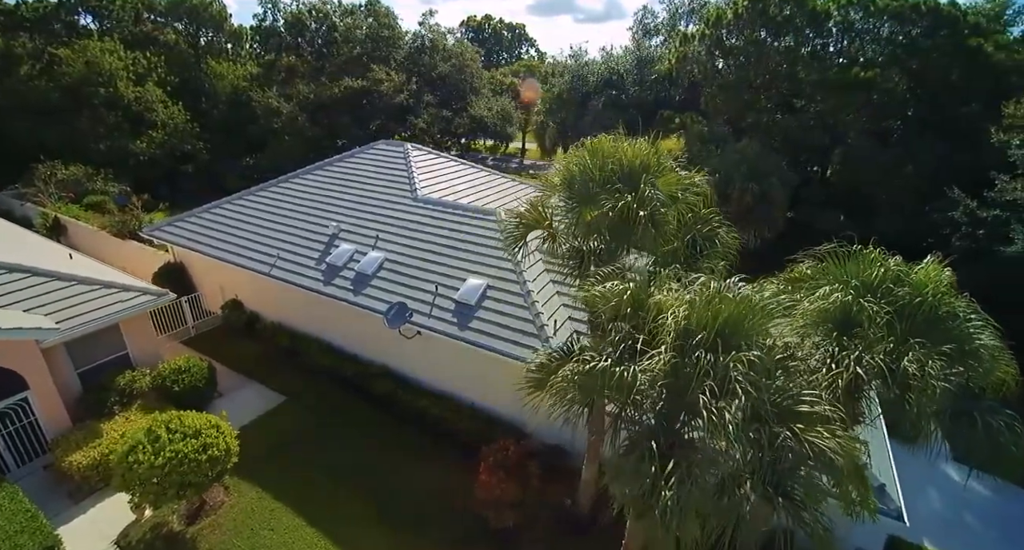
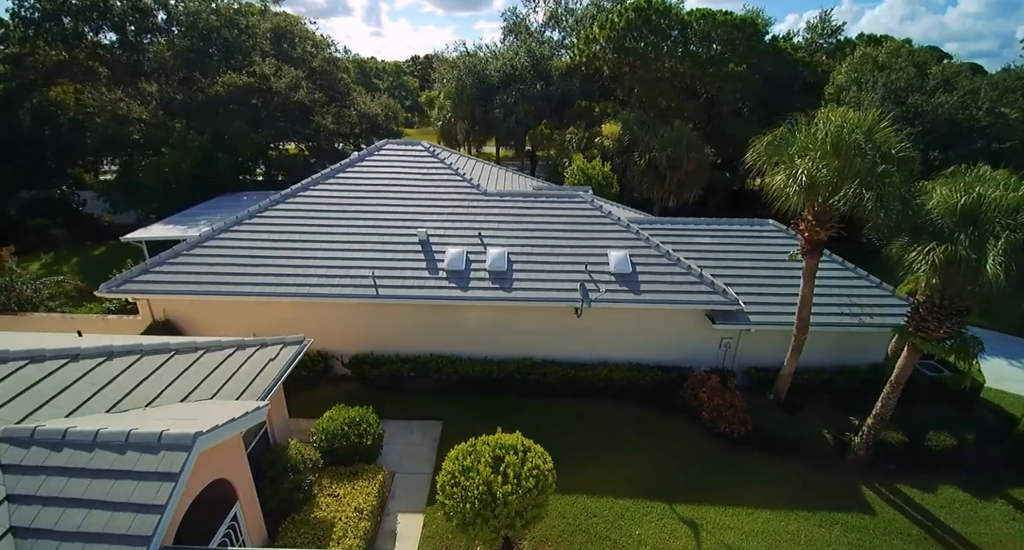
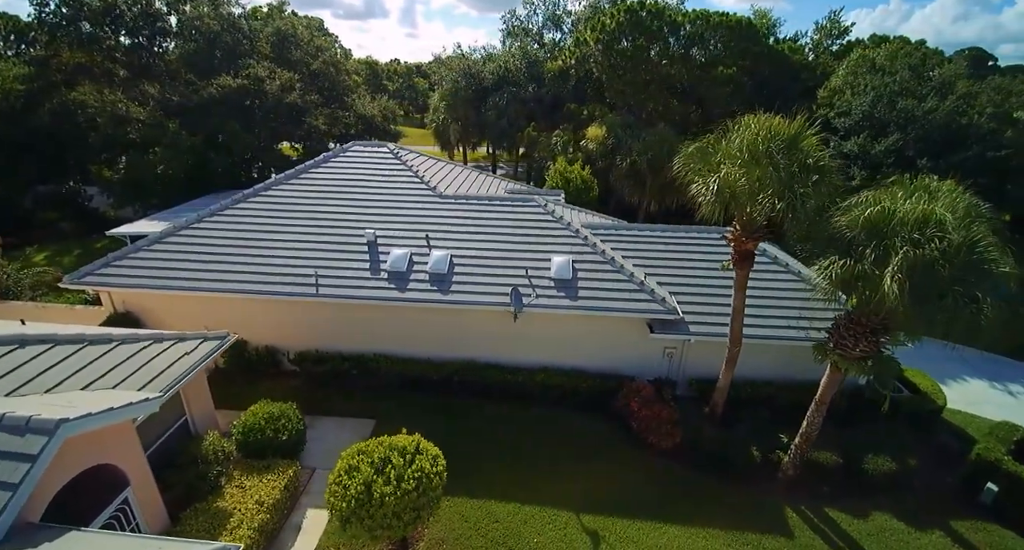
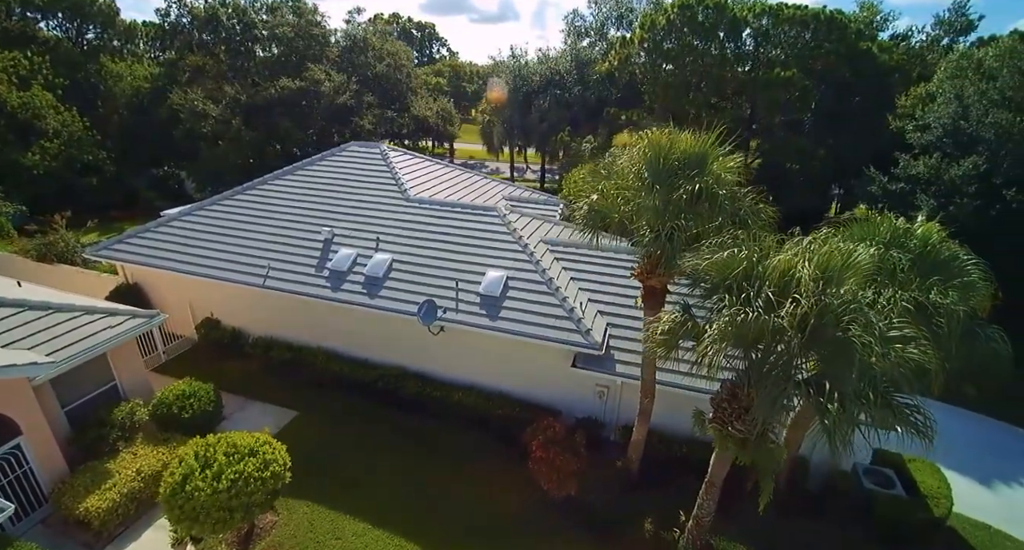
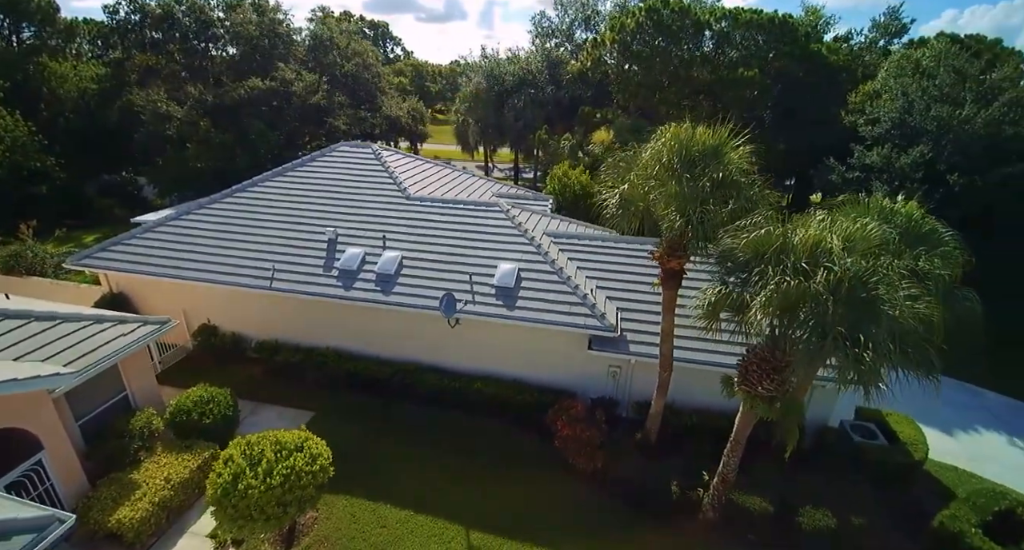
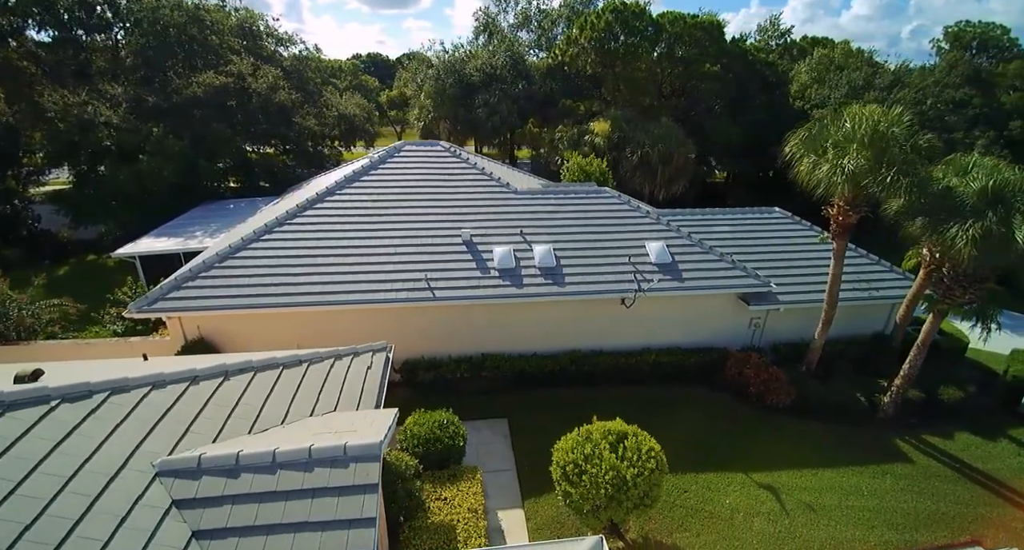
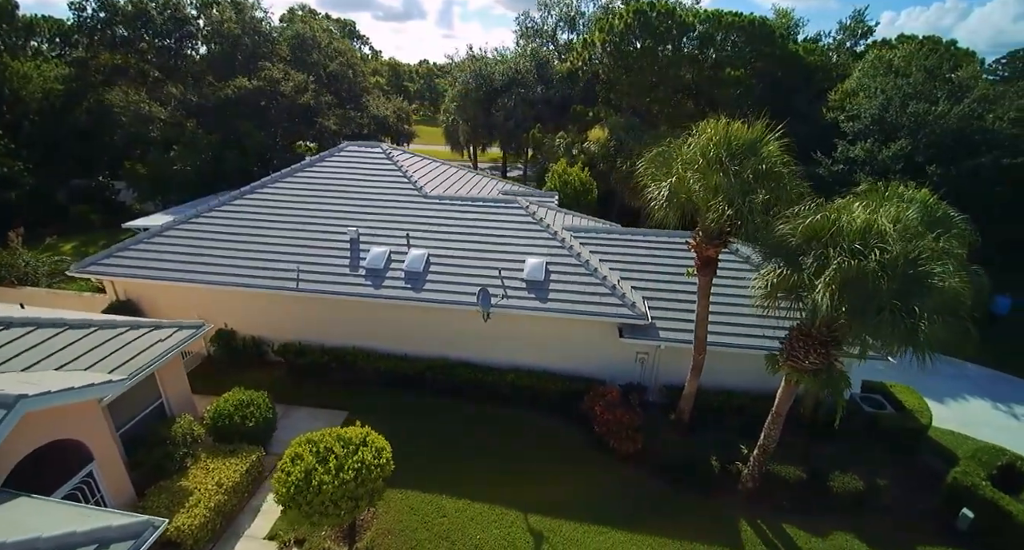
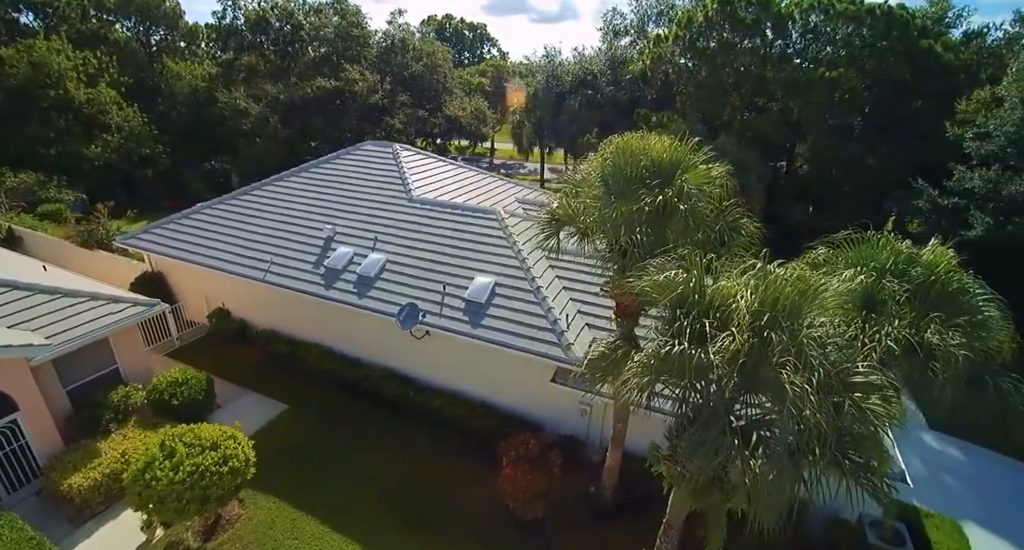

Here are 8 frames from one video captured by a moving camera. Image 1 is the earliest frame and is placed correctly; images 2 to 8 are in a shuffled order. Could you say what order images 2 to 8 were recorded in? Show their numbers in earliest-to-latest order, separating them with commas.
8, 4, 5, 7, 3, 2, 6
